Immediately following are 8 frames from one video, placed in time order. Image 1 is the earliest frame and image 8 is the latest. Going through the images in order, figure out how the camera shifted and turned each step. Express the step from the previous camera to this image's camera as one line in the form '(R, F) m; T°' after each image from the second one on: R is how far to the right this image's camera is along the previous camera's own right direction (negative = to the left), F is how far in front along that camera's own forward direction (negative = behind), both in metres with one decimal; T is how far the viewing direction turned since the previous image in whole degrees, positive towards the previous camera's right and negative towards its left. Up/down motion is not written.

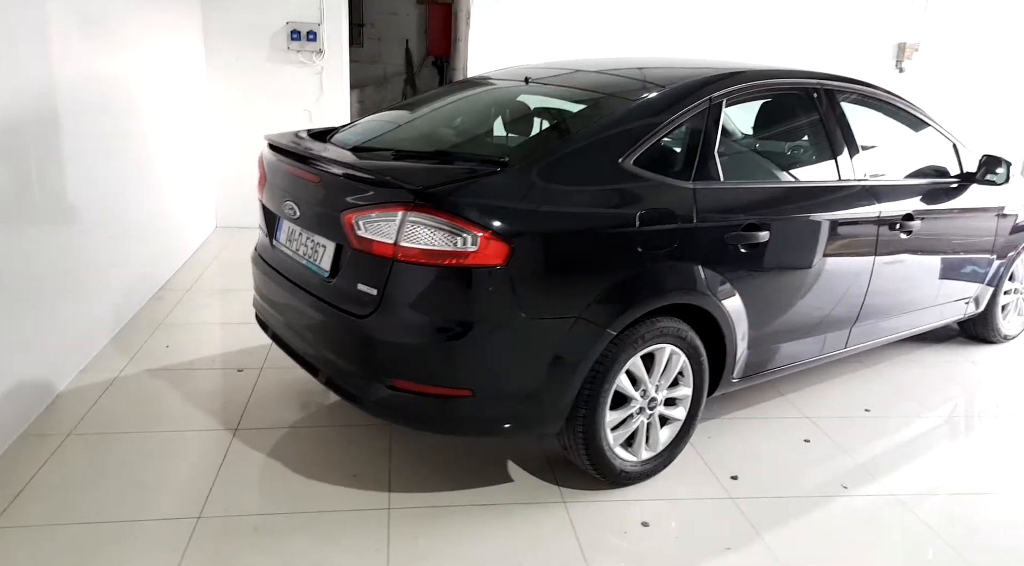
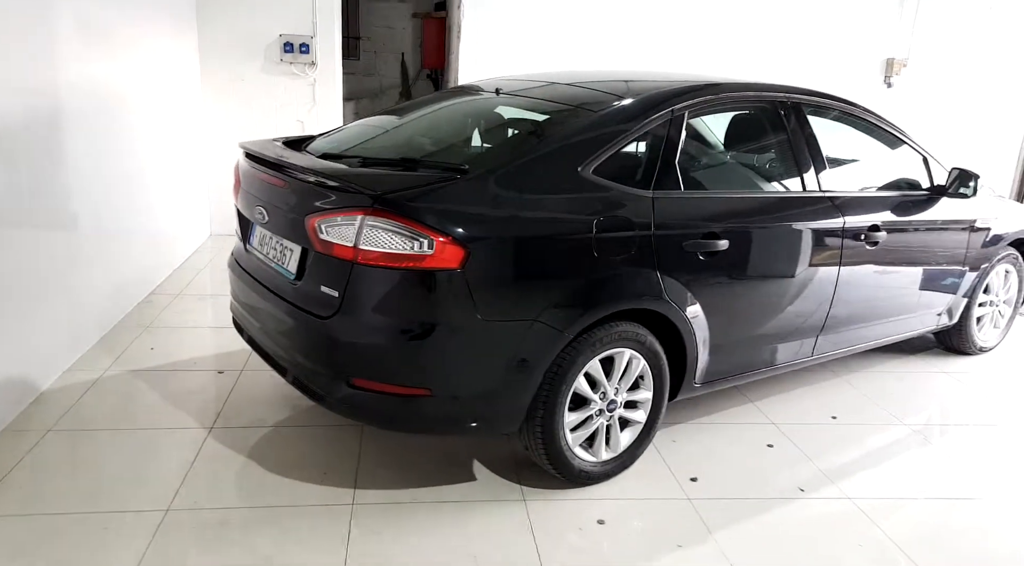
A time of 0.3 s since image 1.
(+0.1, -0.1) m; 0°
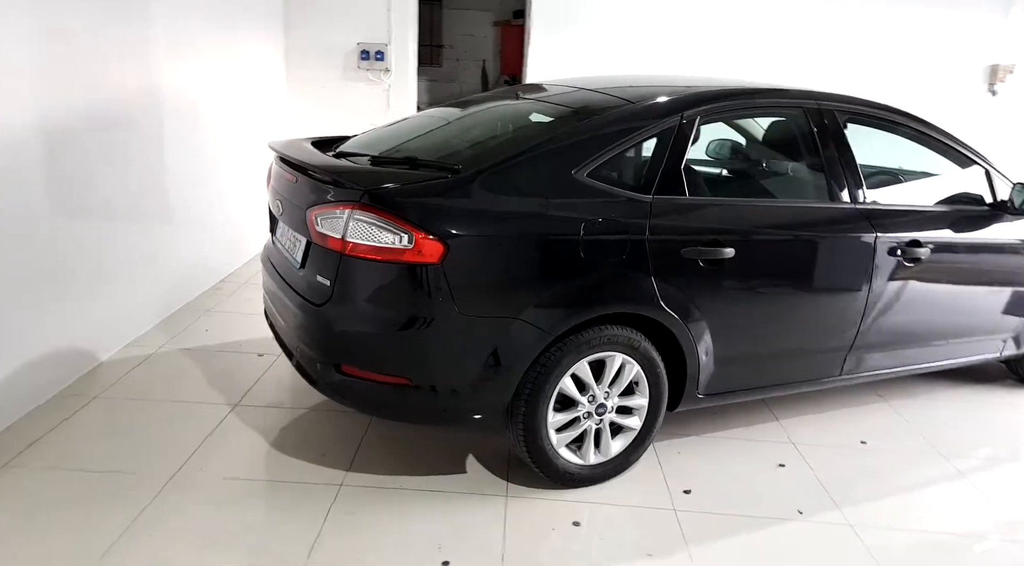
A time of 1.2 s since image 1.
(+0.3, 0.0) m; -8°
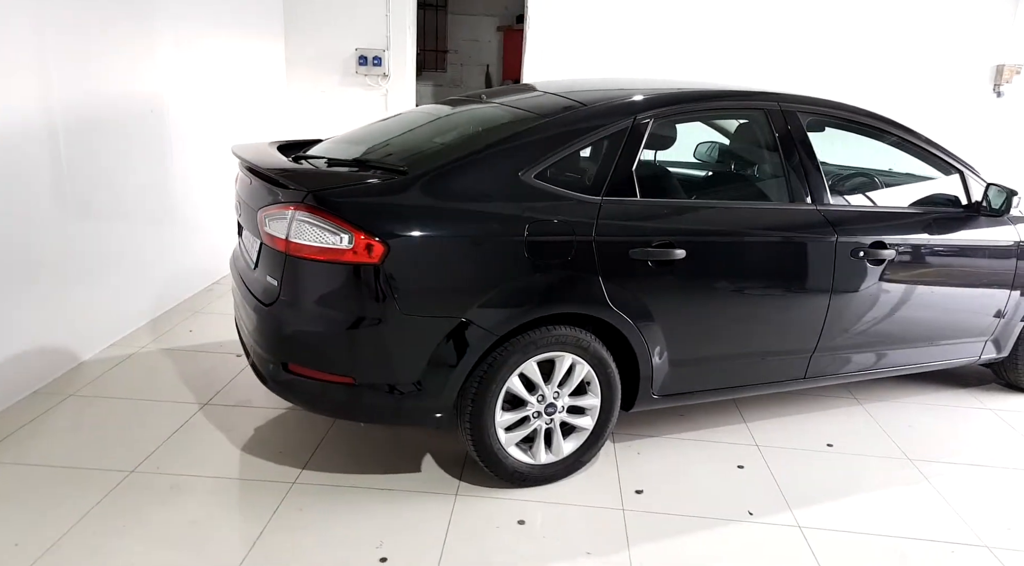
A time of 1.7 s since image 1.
(+0.2, 0.0) m; -2°
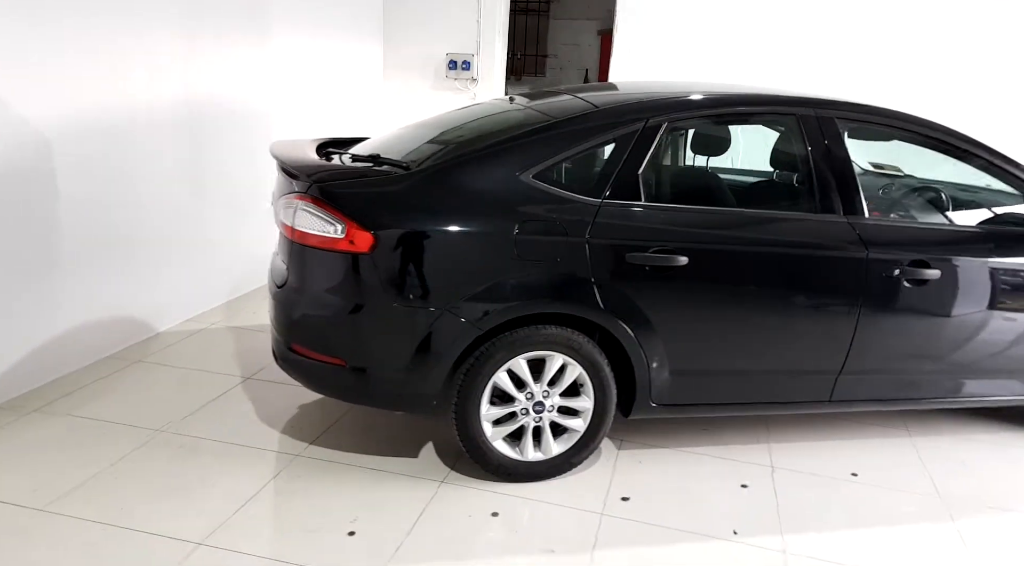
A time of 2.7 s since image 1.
(+0.4, 0.0) m; -10°
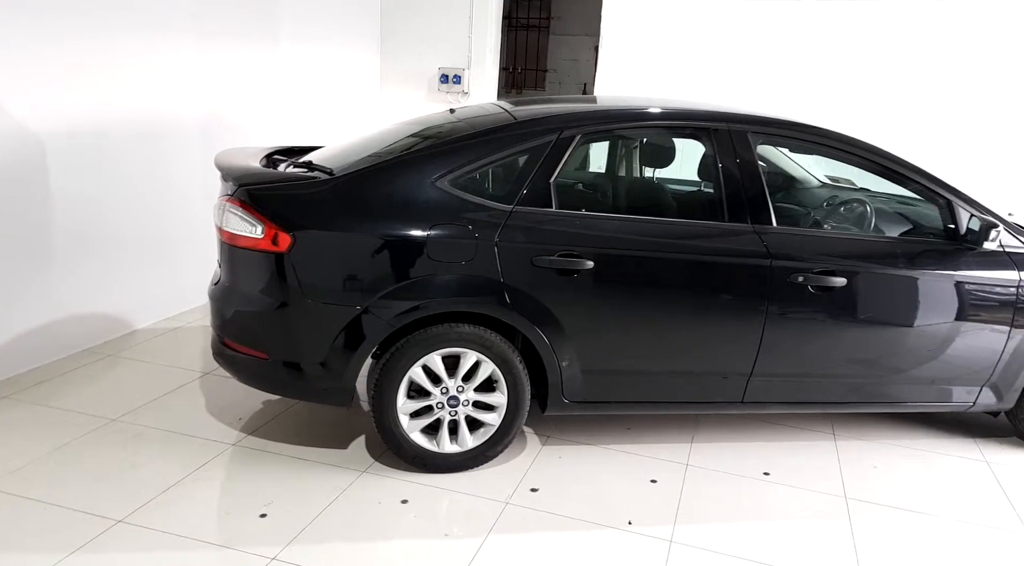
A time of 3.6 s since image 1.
(+0.4, -0.1) m; -2°
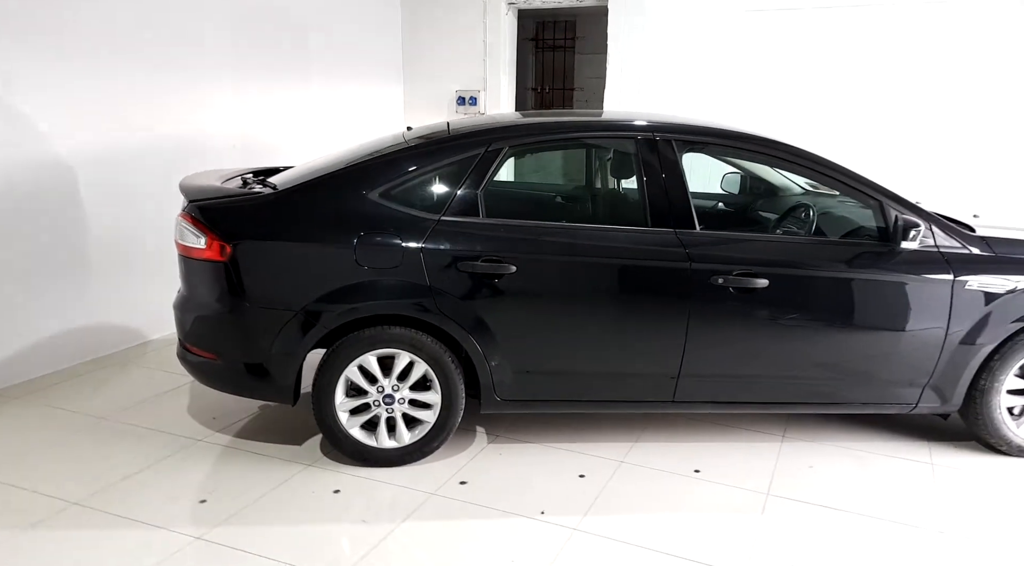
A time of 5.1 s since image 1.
(+0.5, -0.1) m; -5°
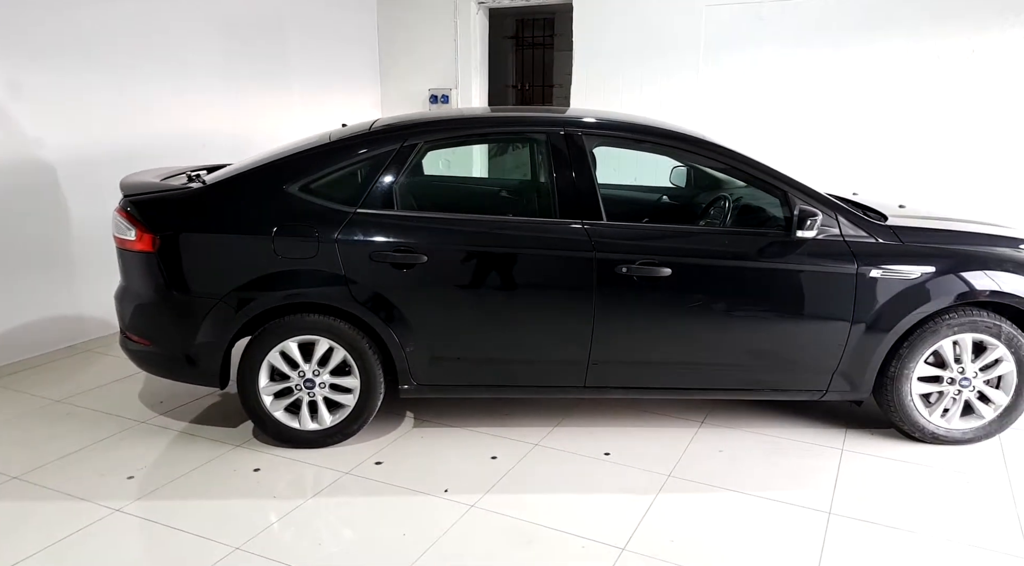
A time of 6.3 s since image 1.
(+0.4, -0.1) m; -2°
